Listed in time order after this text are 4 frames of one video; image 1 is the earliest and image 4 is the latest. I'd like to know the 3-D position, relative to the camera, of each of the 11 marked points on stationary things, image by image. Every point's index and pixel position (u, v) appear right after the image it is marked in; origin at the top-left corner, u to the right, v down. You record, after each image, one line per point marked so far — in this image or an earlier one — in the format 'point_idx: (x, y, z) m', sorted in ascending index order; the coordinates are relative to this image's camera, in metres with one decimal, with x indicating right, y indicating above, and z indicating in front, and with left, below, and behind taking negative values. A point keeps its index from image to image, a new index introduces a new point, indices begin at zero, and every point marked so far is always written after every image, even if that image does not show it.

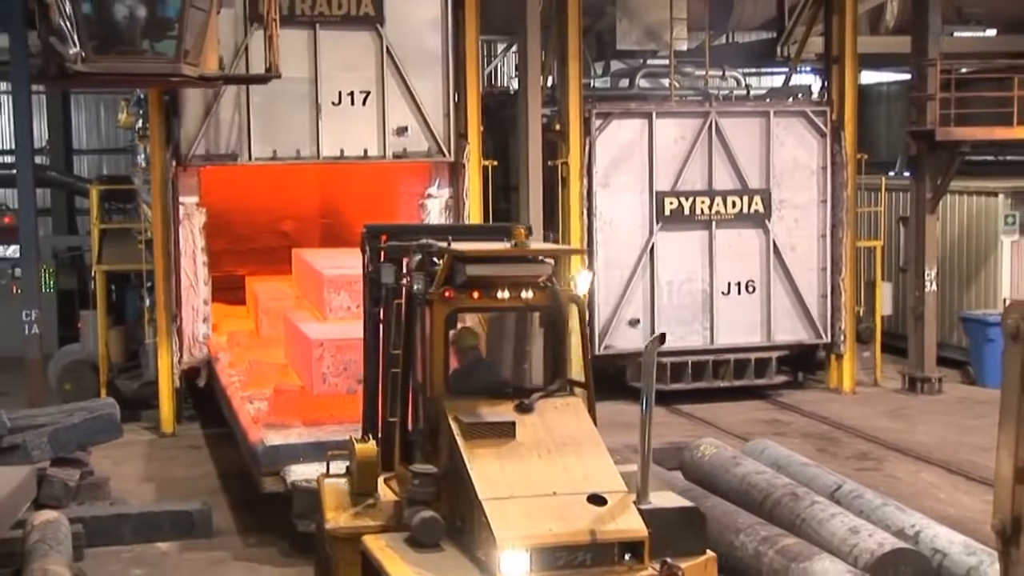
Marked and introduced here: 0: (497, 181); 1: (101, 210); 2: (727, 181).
0: (-0.2, +1.3, +14.2) m
1: (-4.6, +0.9, +12.6) m
2: (+2.4, +1.2, +12.6) m
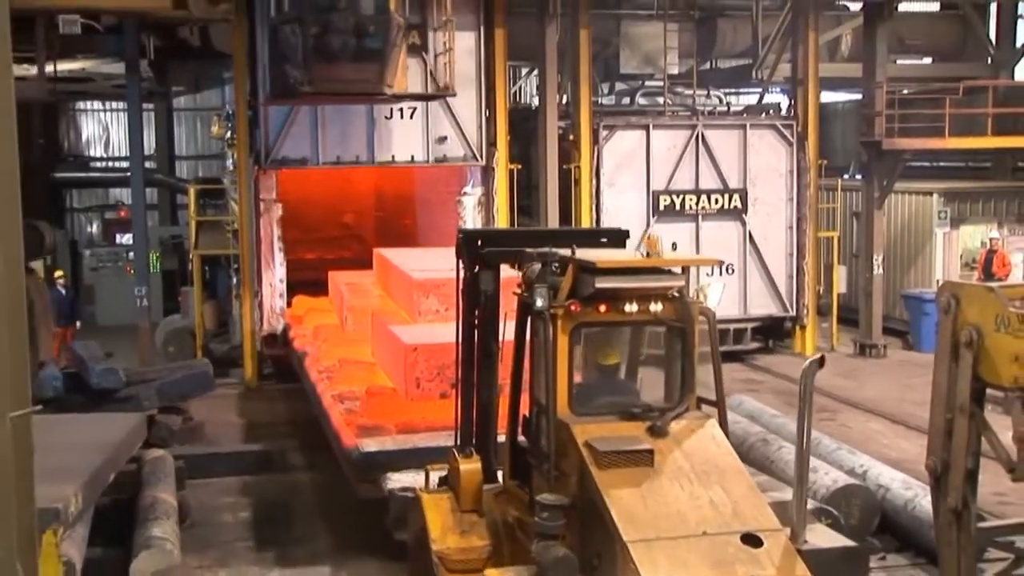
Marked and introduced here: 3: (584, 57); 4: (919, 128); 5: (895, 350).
0: (+0.1, +1.6, +16.9) m
1: (-4.3, +1.1, +15.4) m
2: (+2.7, +1.4, +15.3) m
3: (+0.9, +3.0, +14.7) m
4: (+6.3, +2.5, +17.7) m
5: (+5.3, -0.9, +15.6) m
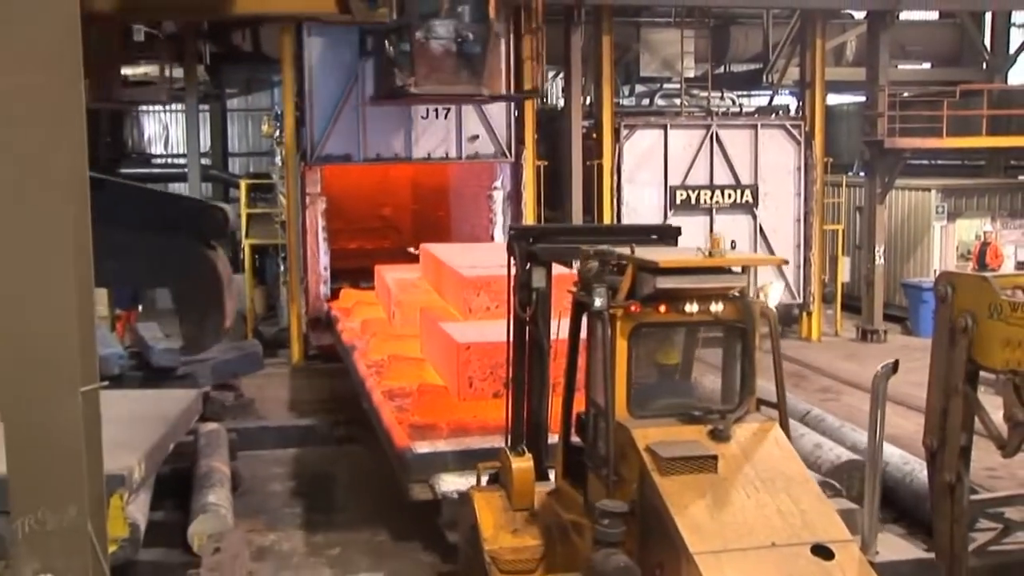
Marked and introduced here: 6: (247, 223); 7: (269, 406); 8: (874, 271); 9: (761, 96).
0: (+0.6, +1.8, +18.1) m
1: (-3.9, +1.3, +16.7) m
2: (+3.1, +1.6, +16.4) m
3: (+1.3, +3.2, +15.9) m
4: (+6.8, +2.7, +18.7) m
5: (+5.7, -0.7, +16.7) m
6: (-4.0, +1.0, +16.8) m
7: (-3.2, -1.6, +15.1) m
8: (+5.2, +0.2, +16.2) m
9: (+4.4, +3.4, +19.5) m
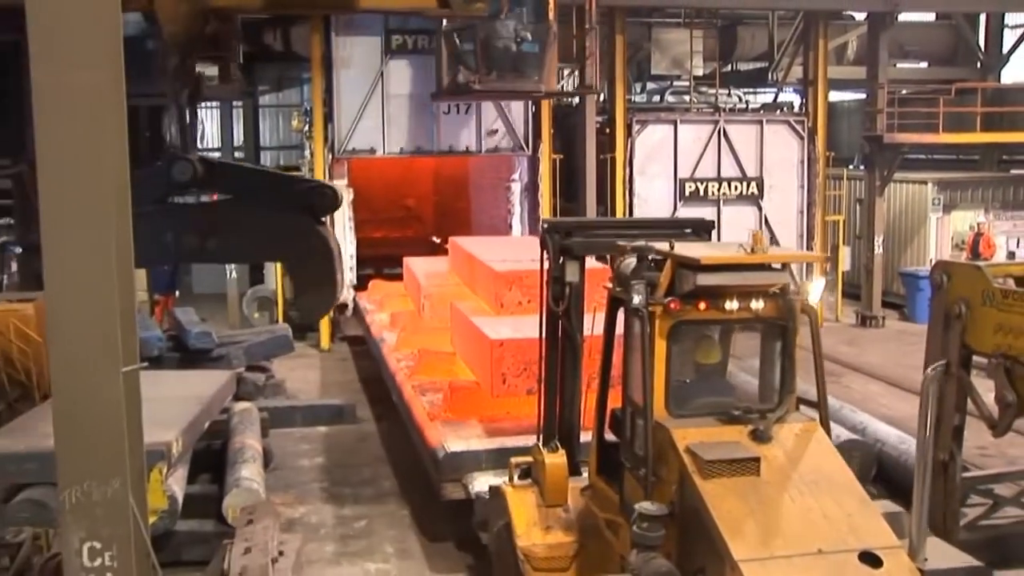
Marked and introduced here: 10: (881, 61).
0: (+0.9, +2.0, +19.0) m
1: (-3.6, +1.5, +17.6) m
2: (+3.4, +1.8, +17.3) m
3: (+1.6, +3.4, +16.7) m
4: (+7.1, +2.9, +19.5) m
5: (+6.0, -0.5, +17.6) m
6: (-3.7, +1.2, +17.7) m
7: (-3.0, -1.4, +16.0) m
8: (+5.5, +0.4, +17.1) m
9: (+4.7, +3.6, +20.3) m
10: (+5.4, +3.3, +16.5) m
